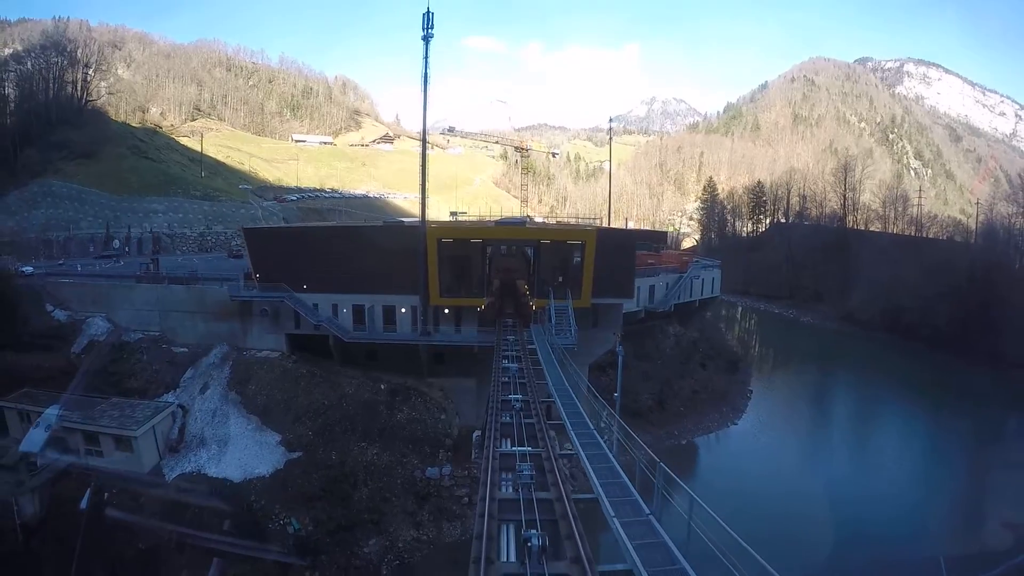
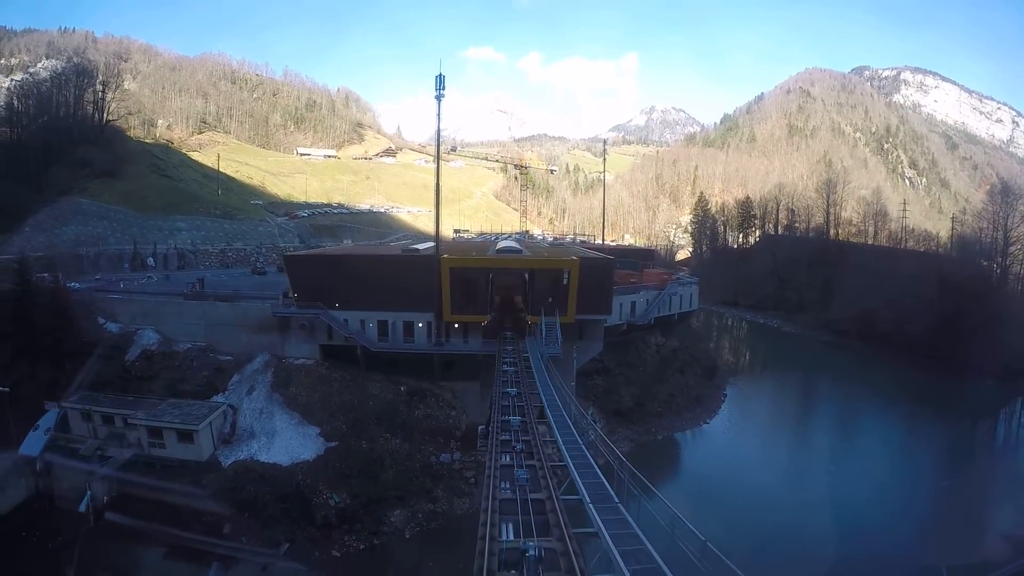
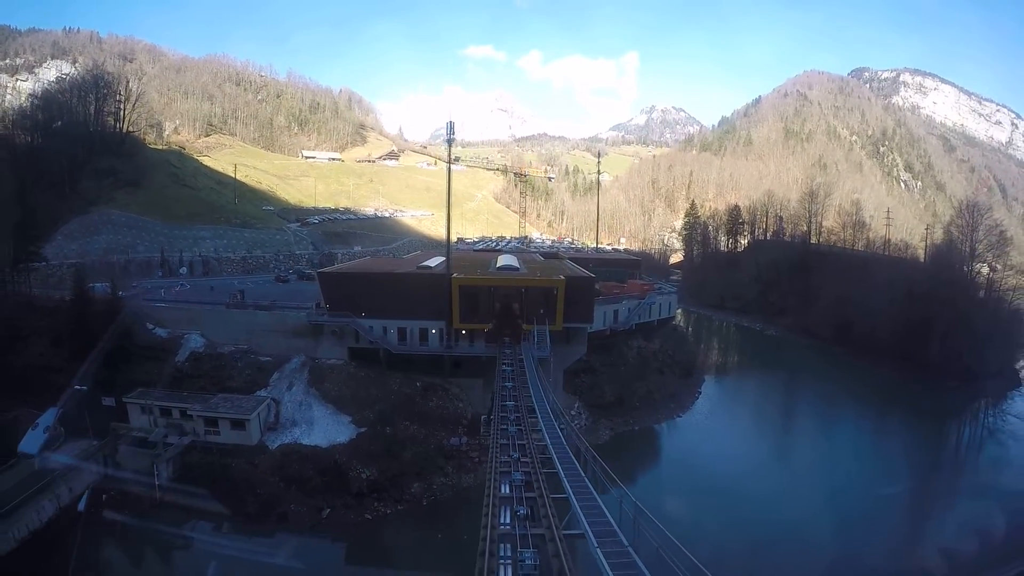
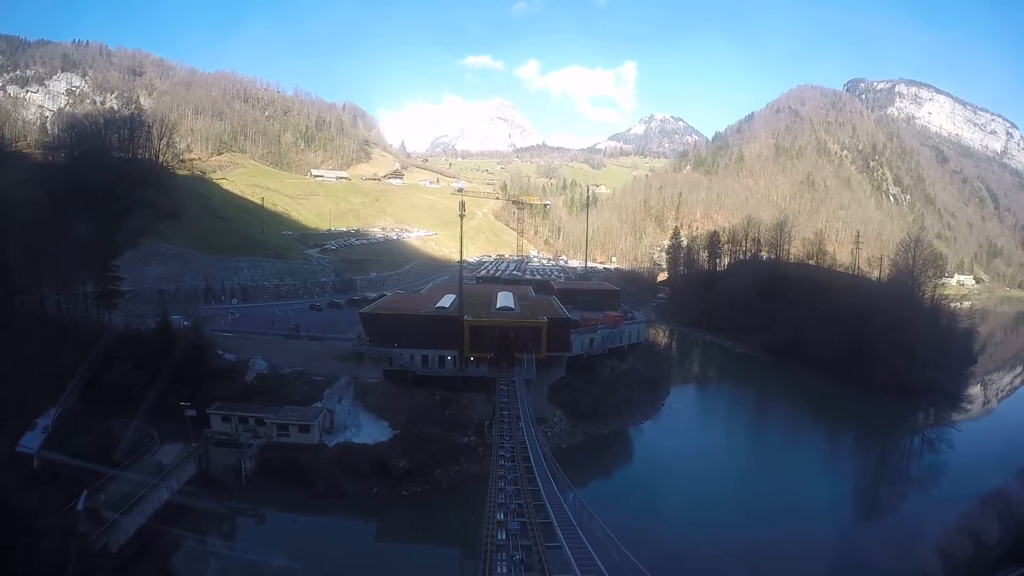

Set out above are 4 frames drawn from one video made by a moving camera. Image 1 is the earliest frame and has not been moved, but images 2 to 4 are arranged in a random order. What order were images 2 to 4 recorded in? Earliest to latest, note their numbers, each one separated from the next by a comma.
2, 3, 4
